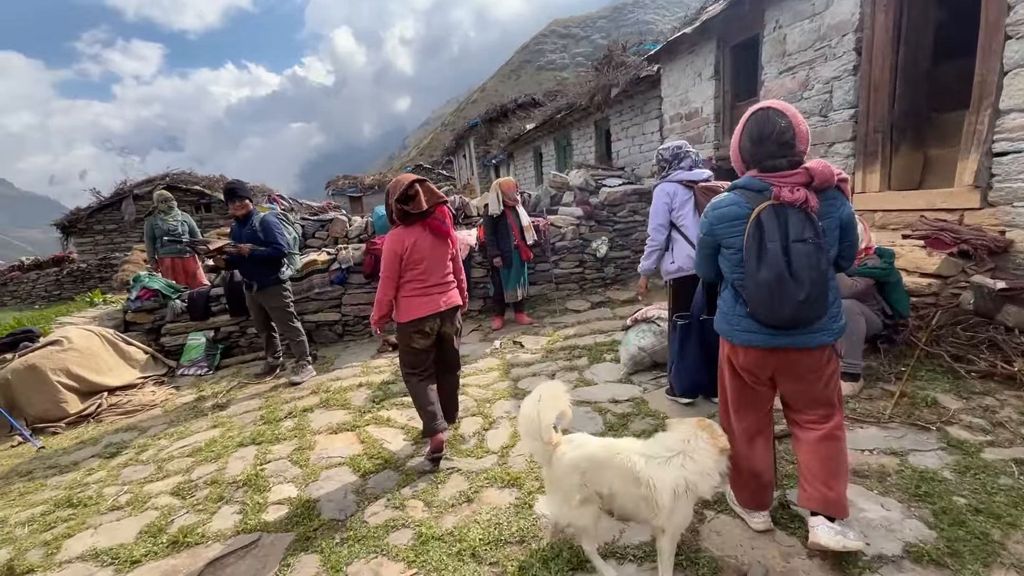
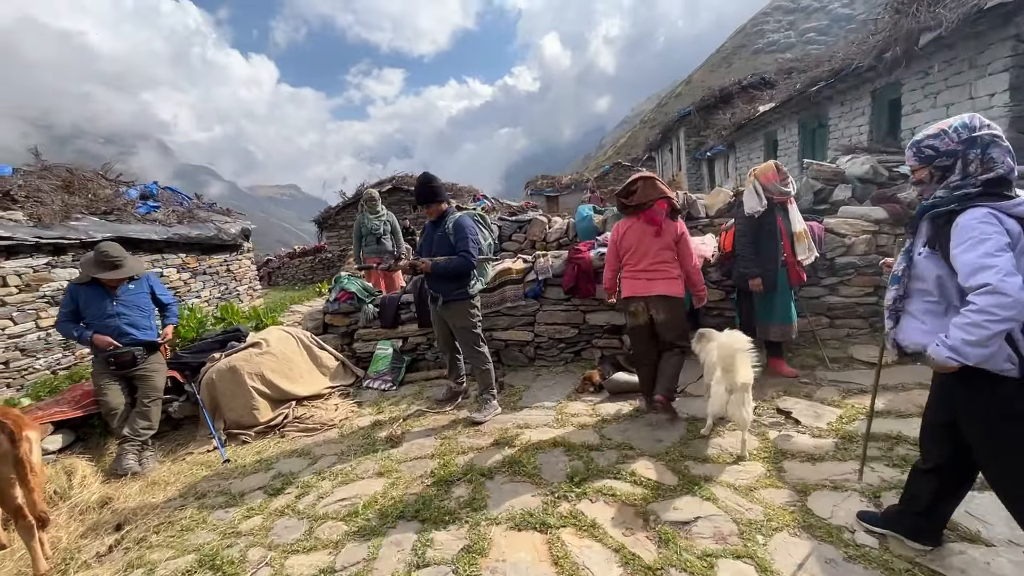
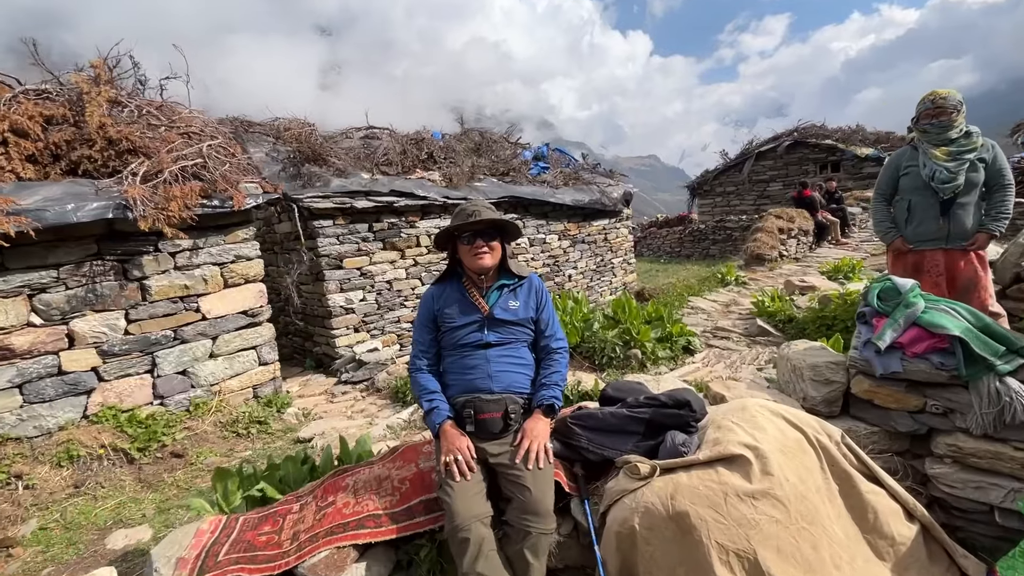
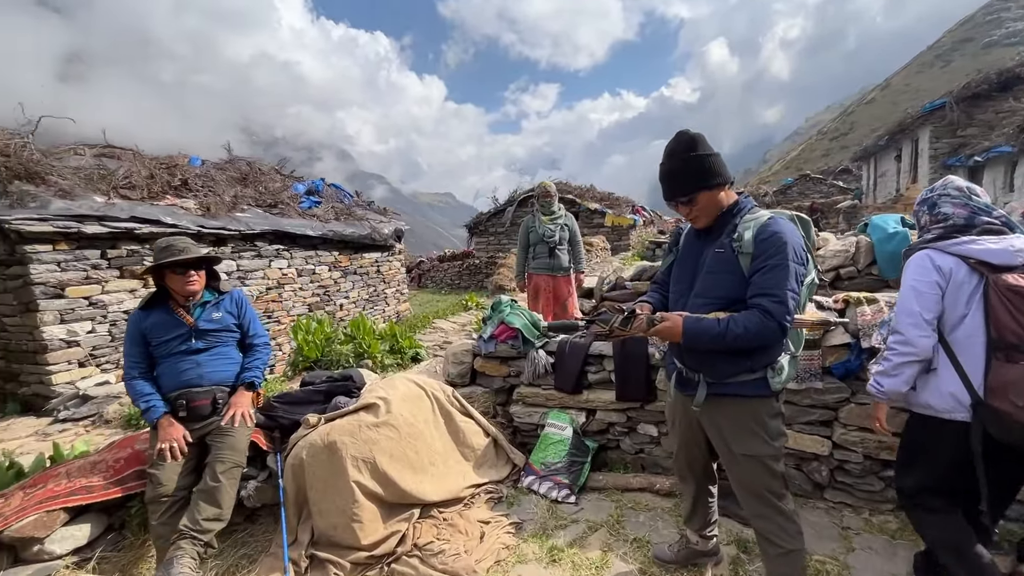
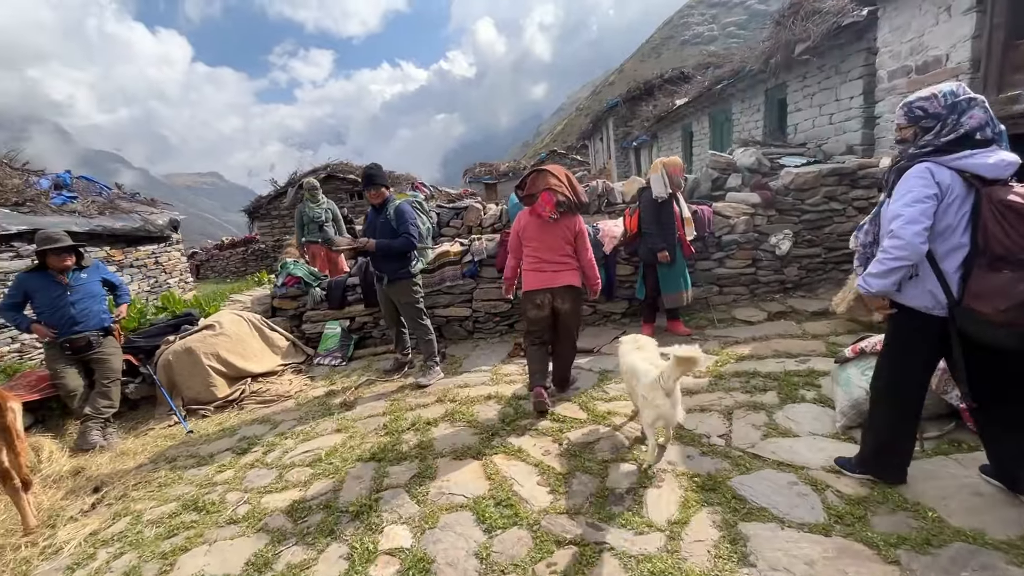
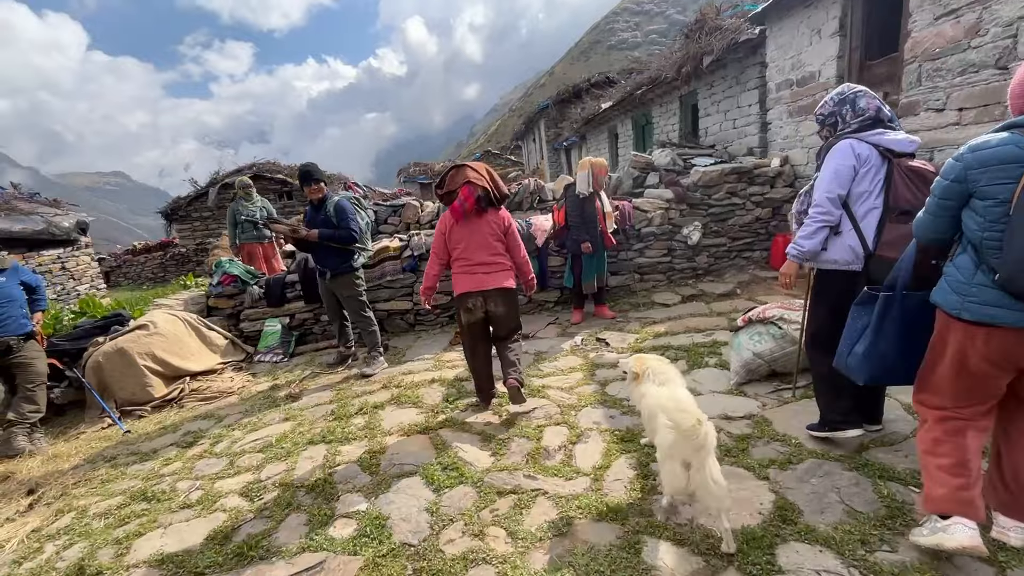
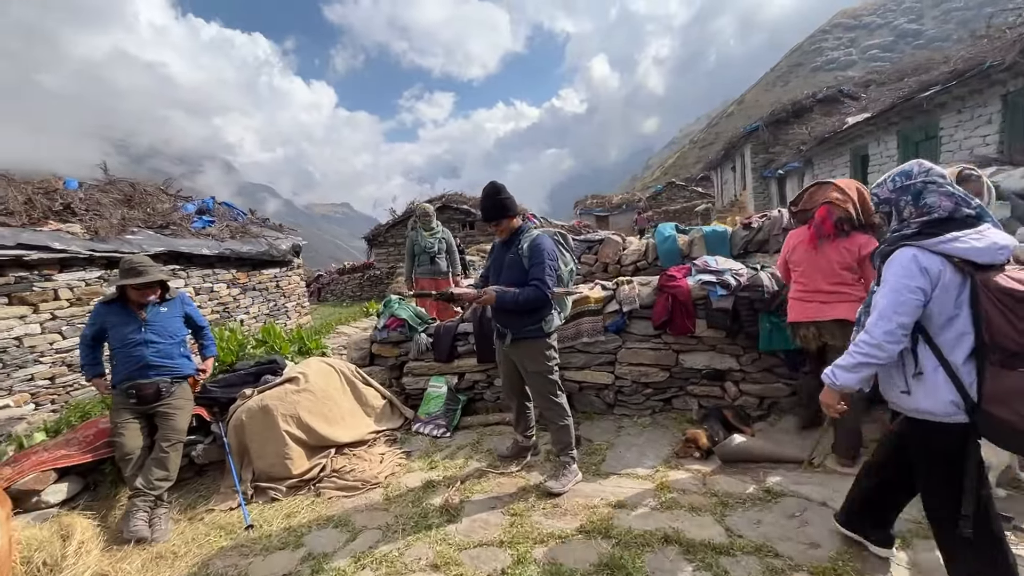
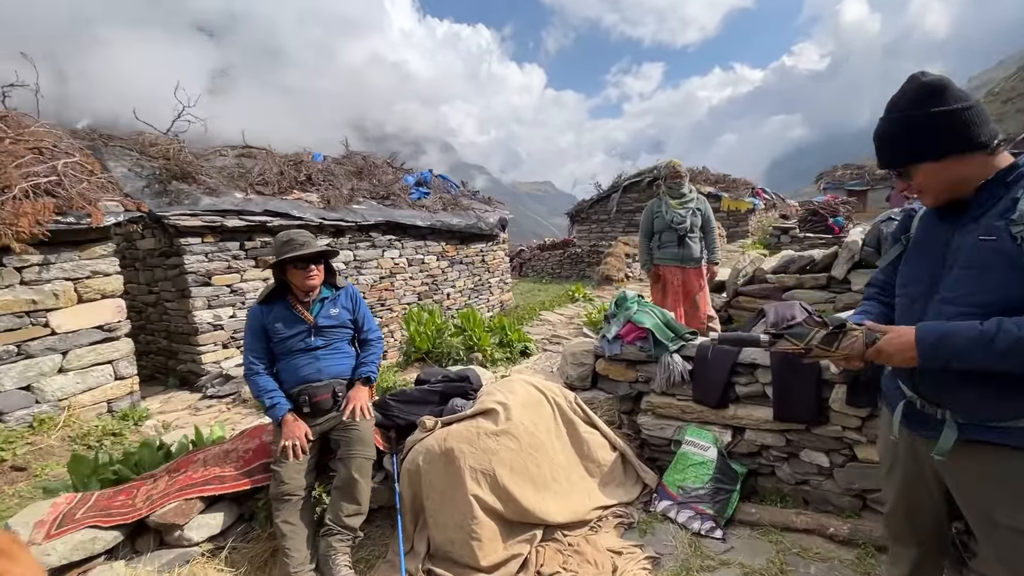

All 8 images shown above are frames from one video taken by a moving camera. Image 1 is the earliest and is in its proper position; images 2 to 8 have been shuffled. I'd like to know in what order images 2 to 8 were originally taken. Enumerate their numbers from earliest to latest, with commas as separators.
6, 5, 2, 7, 4, 8, 3
